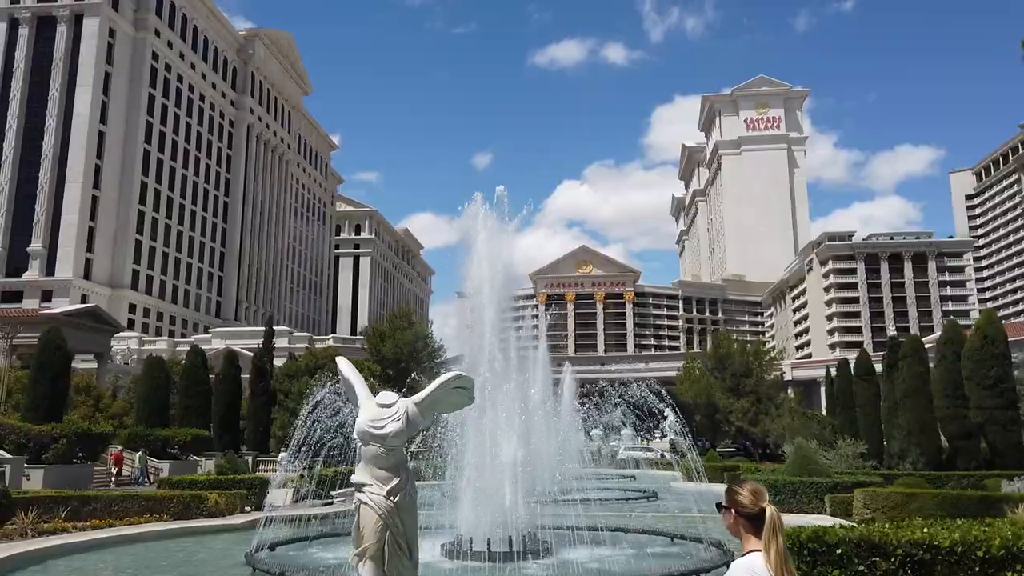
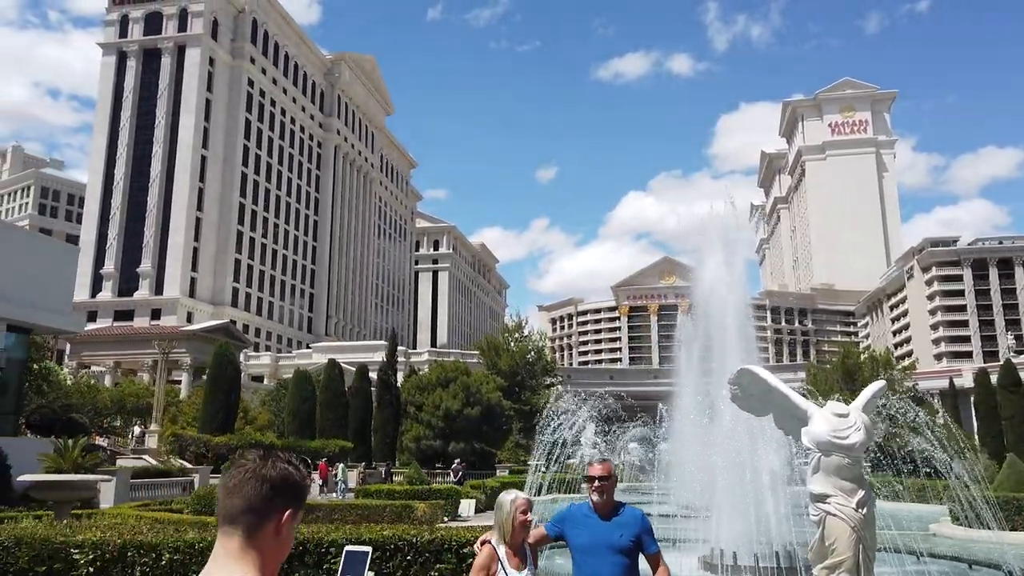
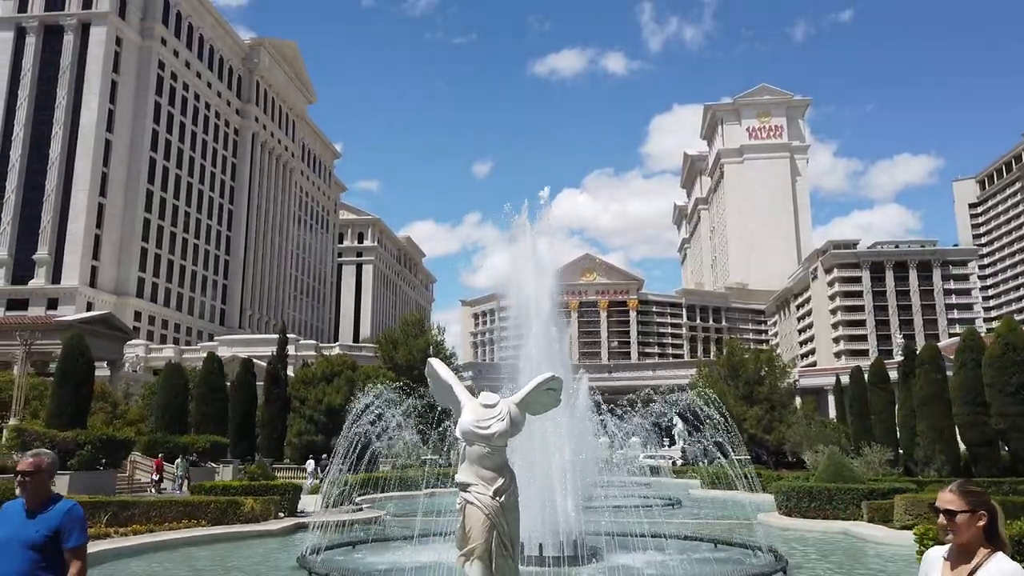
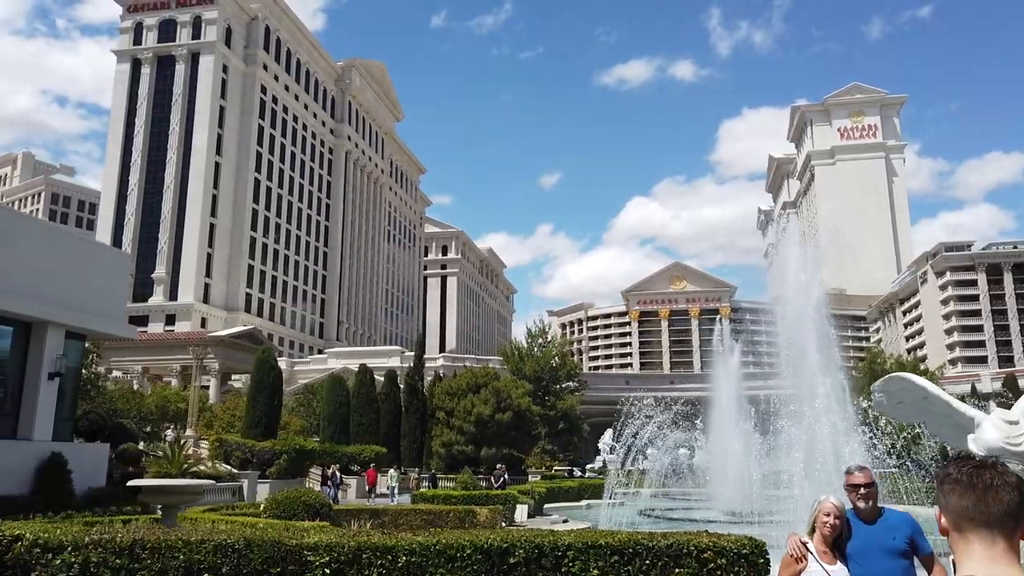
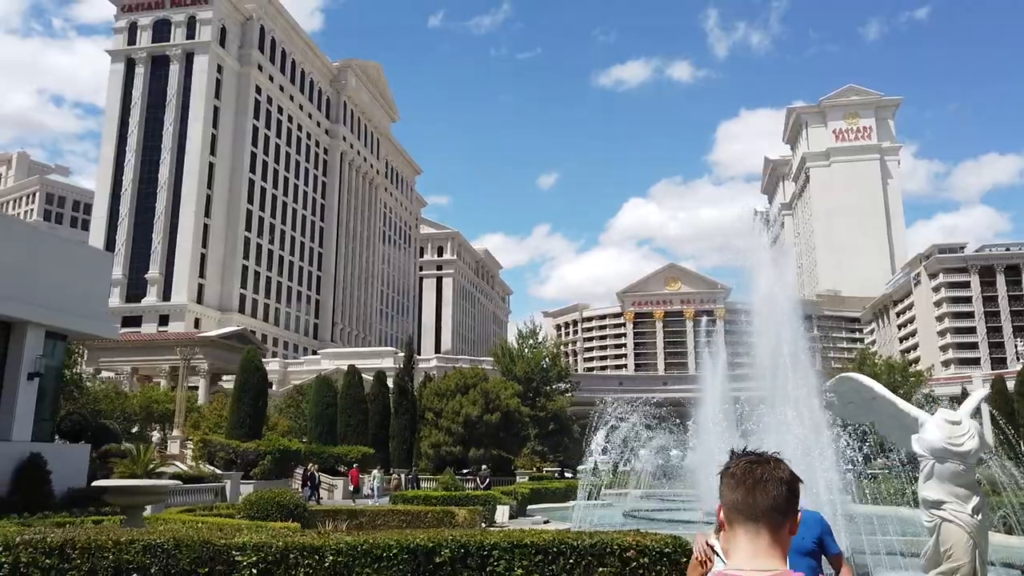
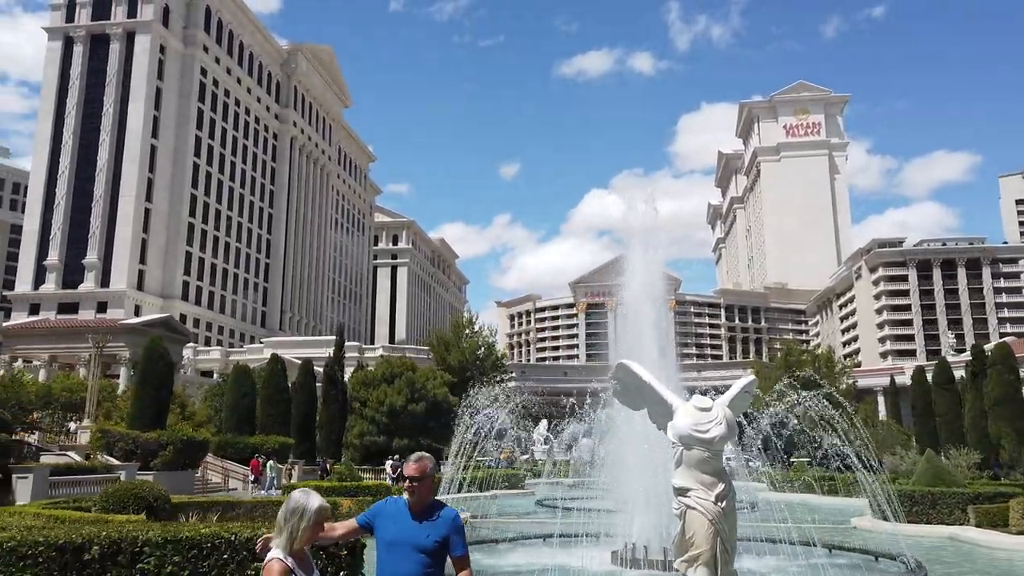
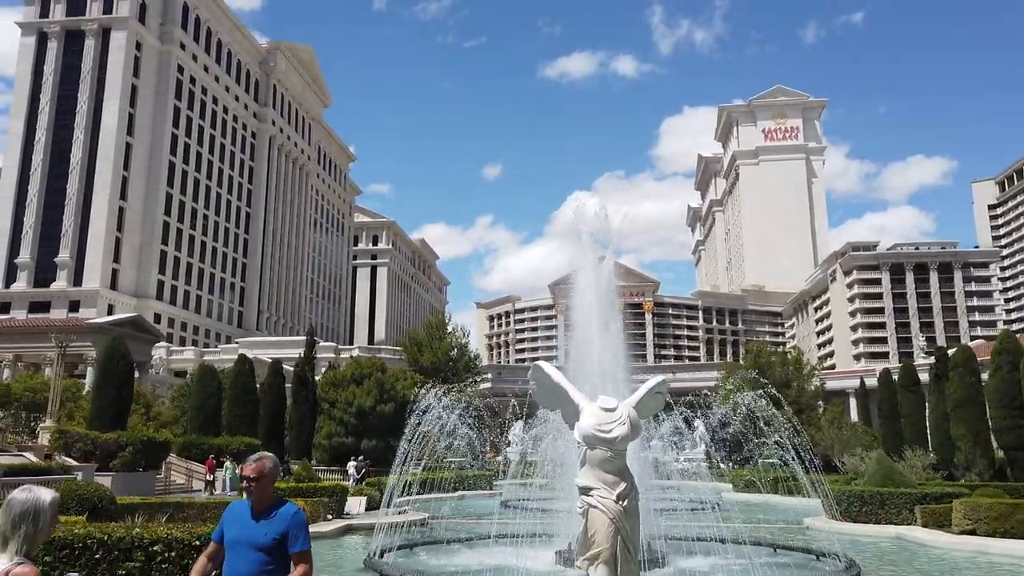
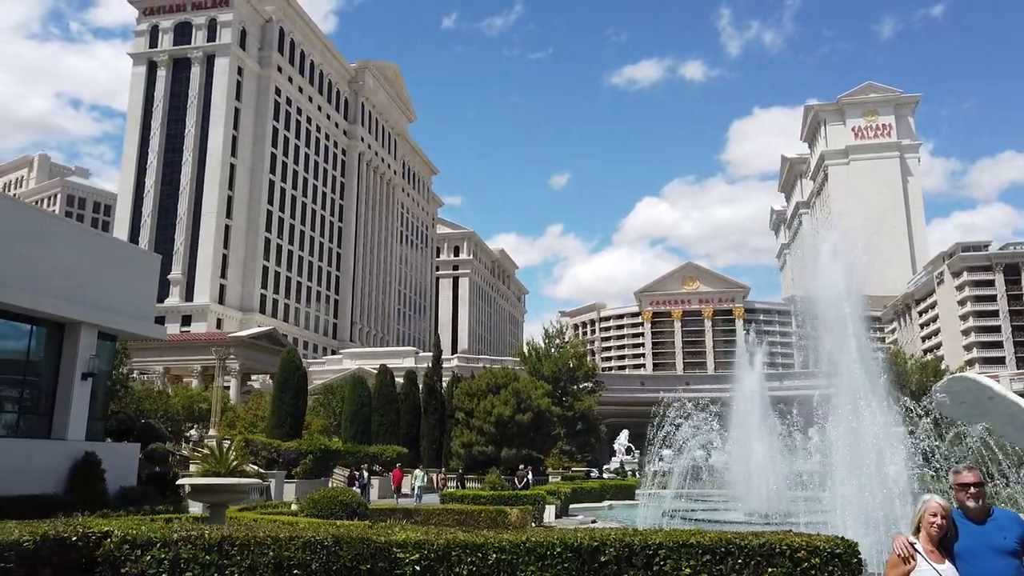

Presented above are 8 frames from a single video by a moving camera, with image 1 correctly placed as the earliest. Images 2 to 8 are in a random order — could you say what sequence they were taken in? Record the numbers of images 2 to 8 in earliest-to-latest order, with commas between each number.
3, 7, 6, 2, 5, 4, 8
